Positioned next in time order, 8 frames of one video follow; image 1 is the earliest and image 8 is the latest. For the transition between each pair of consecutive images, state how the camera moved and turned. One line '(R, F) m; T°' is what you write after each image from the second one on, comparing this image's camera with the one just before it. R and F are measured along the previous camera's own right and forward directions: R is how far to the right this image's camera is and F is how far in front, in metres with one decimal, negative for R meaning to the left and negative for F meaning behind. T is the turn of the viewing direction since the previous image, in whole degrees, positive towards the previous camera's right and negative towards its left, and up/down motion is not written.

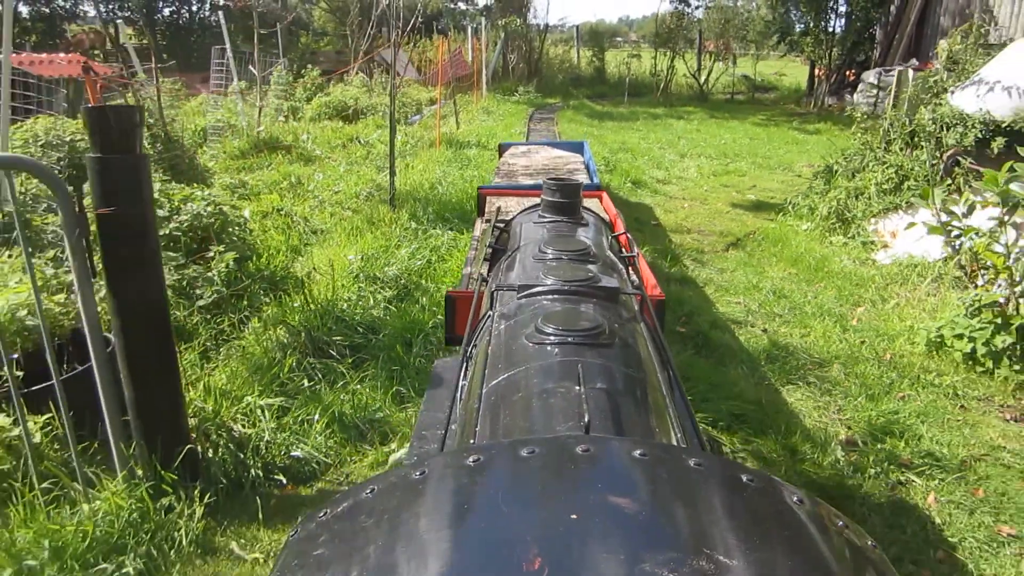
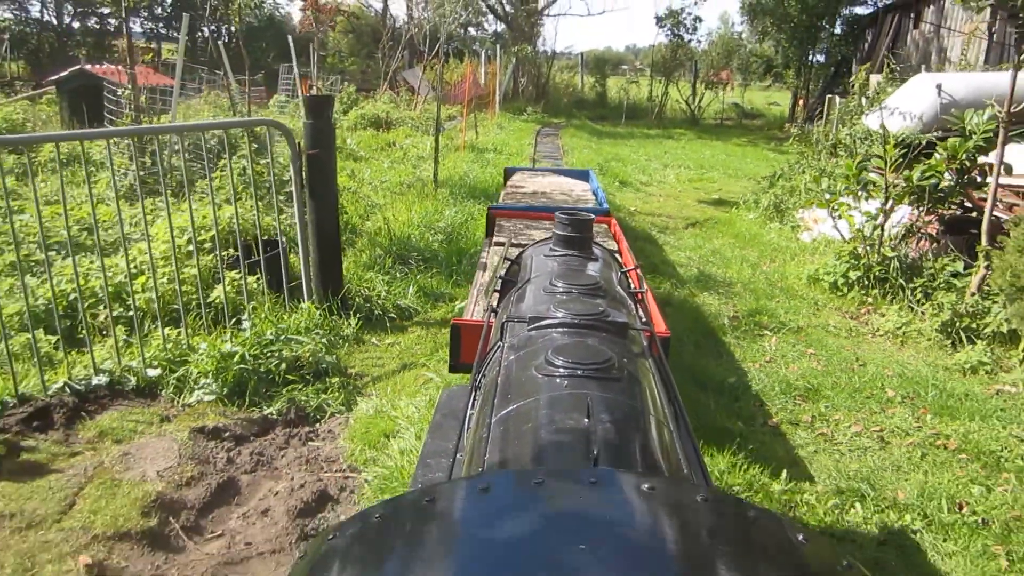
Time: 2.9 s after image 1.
(-0.1, -1.7) m; 0°
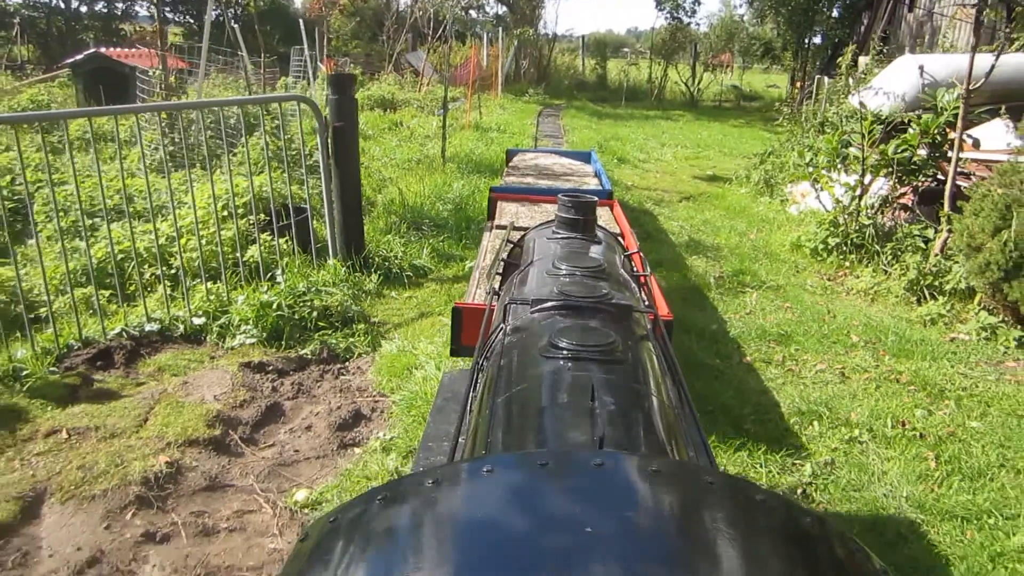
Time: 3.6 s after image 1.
(0.0, -0.4) m; 0°
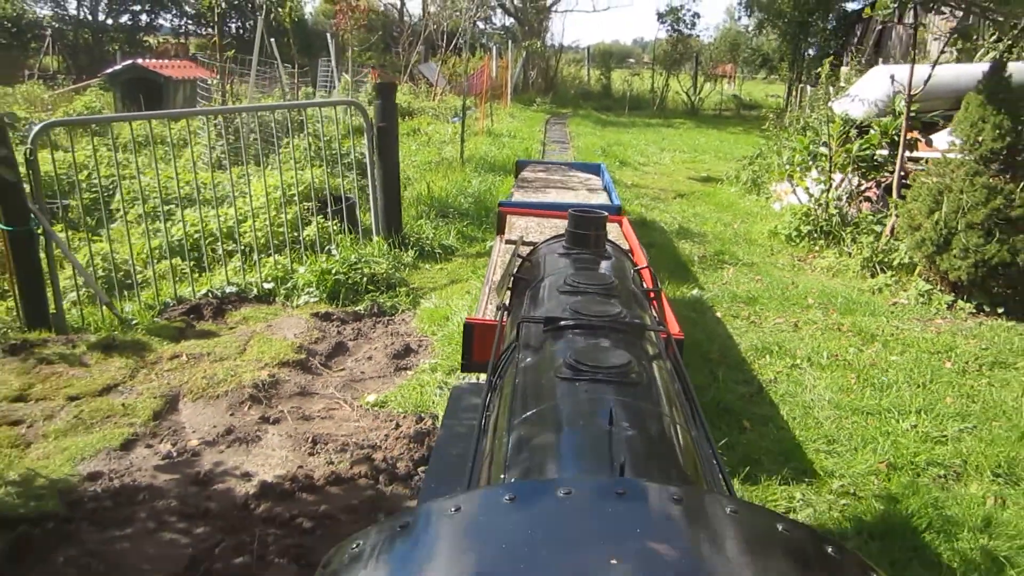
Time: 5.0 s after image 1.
(0.0, -0.8) m; 0°
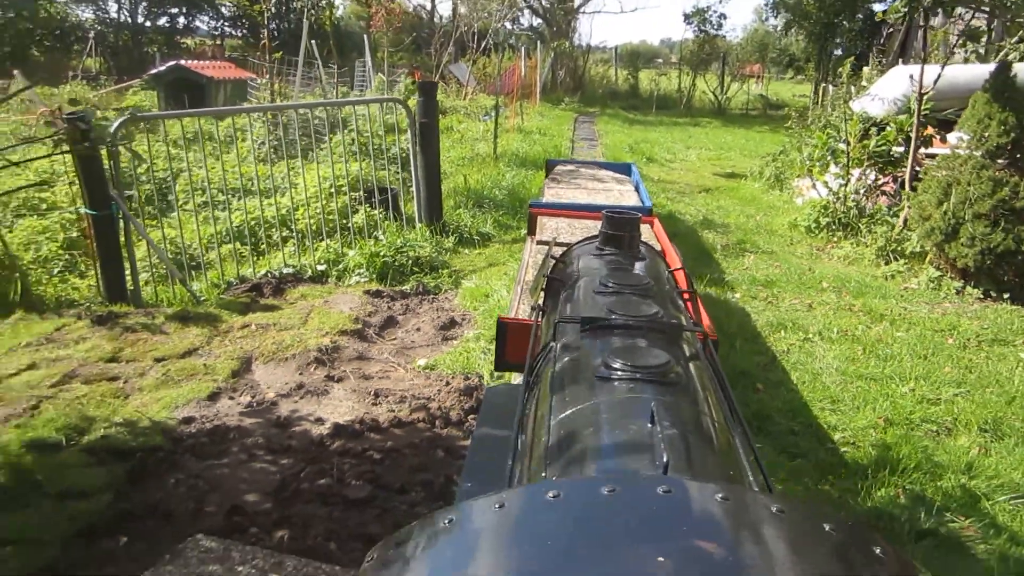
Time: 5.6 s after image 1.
(0.0, -0.4) m; -2°
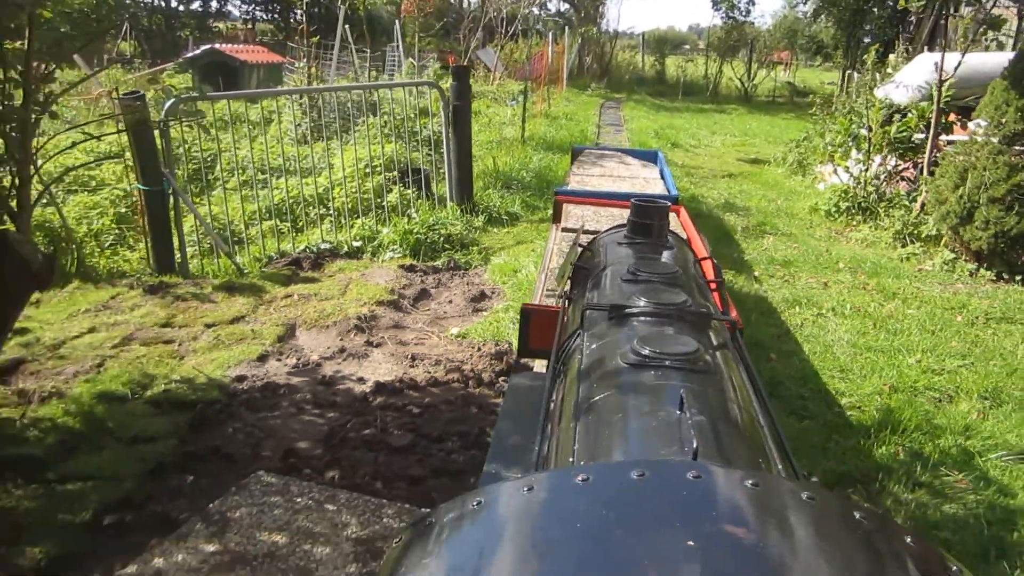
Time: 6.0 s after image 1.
(0.0, -0.2) m; -1°
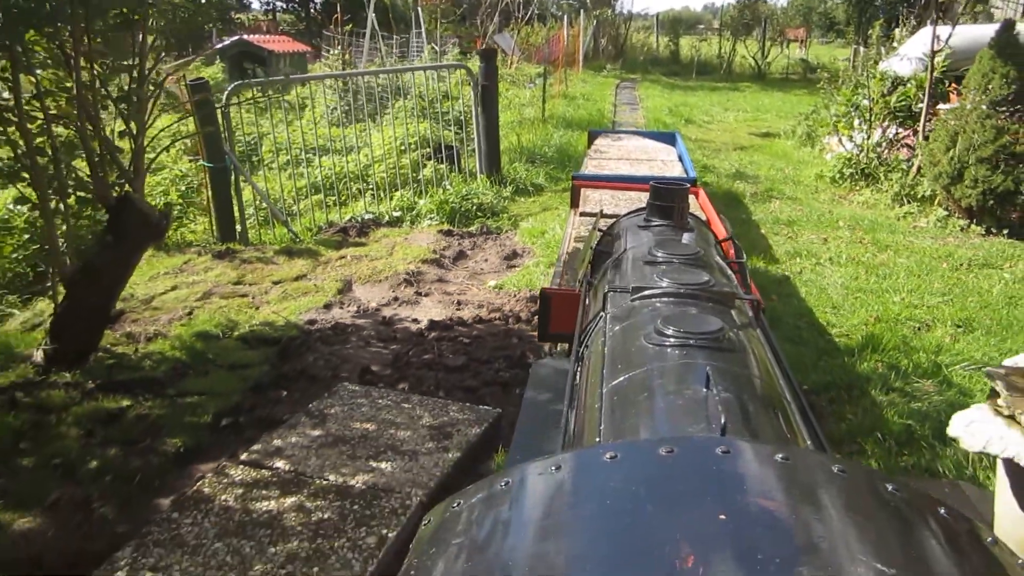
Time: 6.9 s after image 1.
(-0.1, -0.5) m; -1°
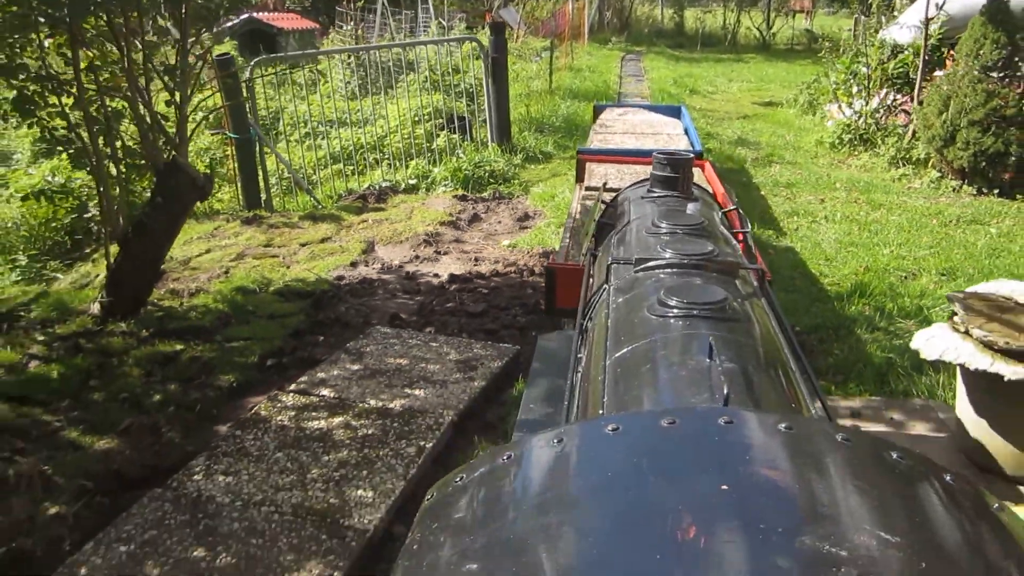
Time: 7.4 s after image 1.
(0.0, -0.3) m; 0°
